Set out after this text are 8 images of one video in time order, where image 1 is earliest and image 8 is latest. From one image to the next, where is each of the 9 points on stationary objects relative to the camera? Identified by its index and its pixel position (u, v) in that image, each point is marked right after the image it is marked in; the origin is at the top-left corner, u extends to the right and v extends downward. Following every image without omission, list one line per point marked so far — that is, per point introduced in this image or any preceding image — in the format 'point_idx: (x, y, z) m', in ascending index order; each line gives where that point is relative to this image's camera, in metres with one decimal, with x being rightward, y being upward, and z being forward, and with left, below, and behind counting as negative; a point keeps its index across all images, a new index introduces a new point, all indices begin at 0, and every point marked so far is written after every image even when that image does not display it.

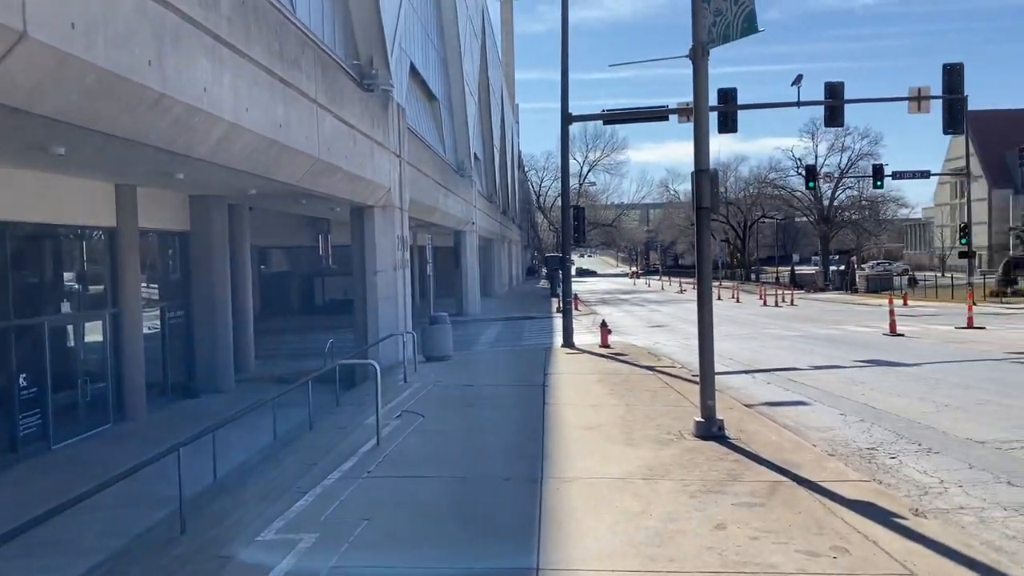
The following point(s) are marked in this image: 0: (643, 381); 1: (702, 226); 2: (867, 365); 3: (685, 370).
0: (+2.1, -1.5, +13.8) m
1: (+1.9, +0.6, +8.6) m
2: (+6.8, -1.4, +16.4) m
3: (+3.3, -1.6, +16.7) m
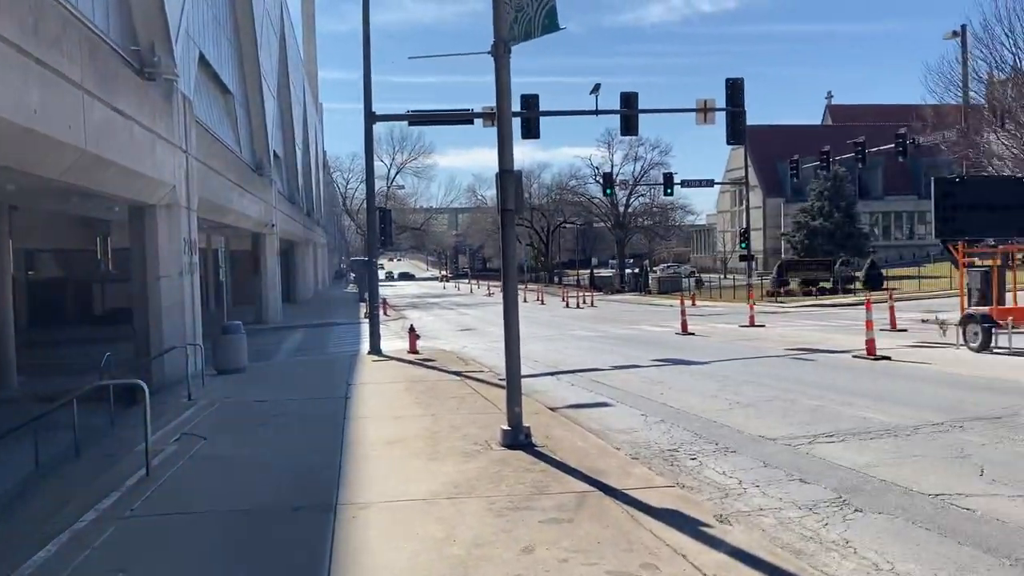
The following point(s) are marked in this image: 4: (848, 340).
0: (-1.0, -1.6, +13.4) m
1: (0.0, +0.6, +8.3) m
2: (+3.0, -1.5, +17.0) m
3: (-0.4, -1.7, +16.5) m
4: (+7.8, -1.2, +19.9) m
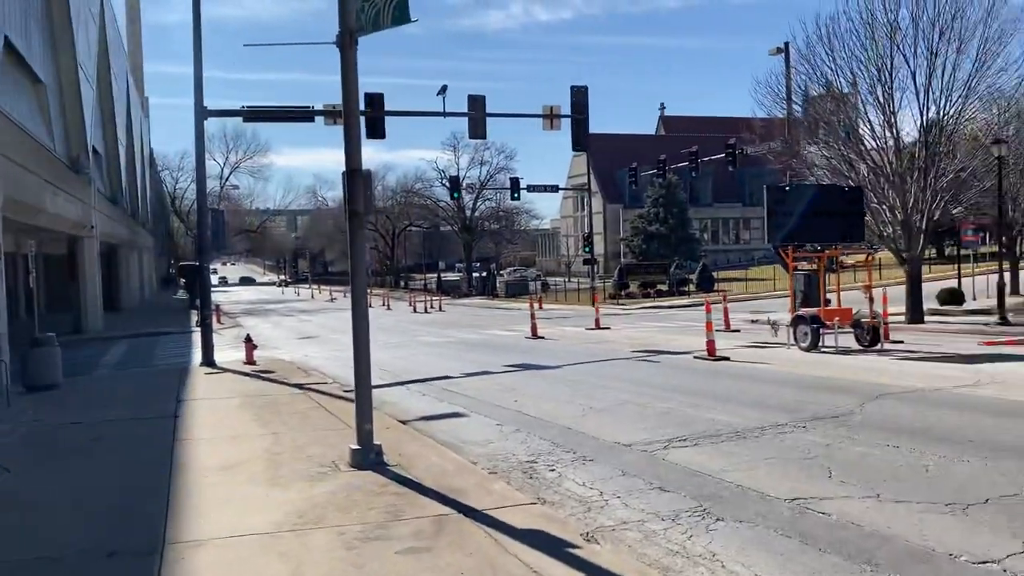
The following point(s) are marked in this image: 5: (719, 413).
0: (-3.2, -1.7, +12.6) m
1: (-1.4, +0.5, +7.7) m
2: (0.0, -1.6, +16.8) m
3: (-3.2, -1.8, +15.7) m
4: (+4.2, -1.3, +20.6) m
5: (+2.4, -1.4, +9.8) m
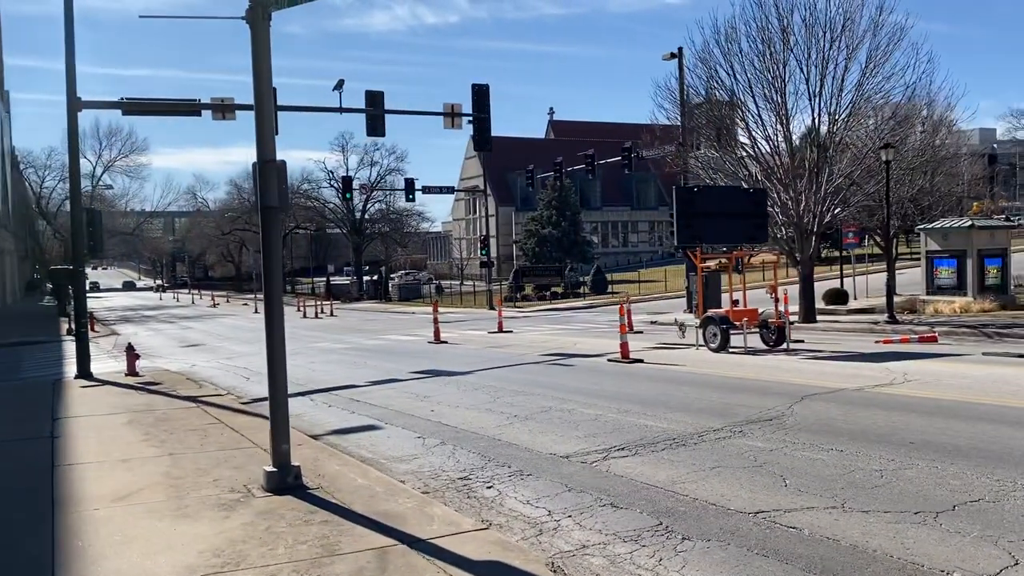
0: (-4.4, -1.7, +11.5) m
1: (-2.0, +0.5, +6.9) m
2: (-1.7, -1.6, +16.2) m
3: (-4.8, -1.9, +14.6) m
4: (+2.0, -1.4, +20.4) m
5: (+1.5, -1.5, +9.5) m
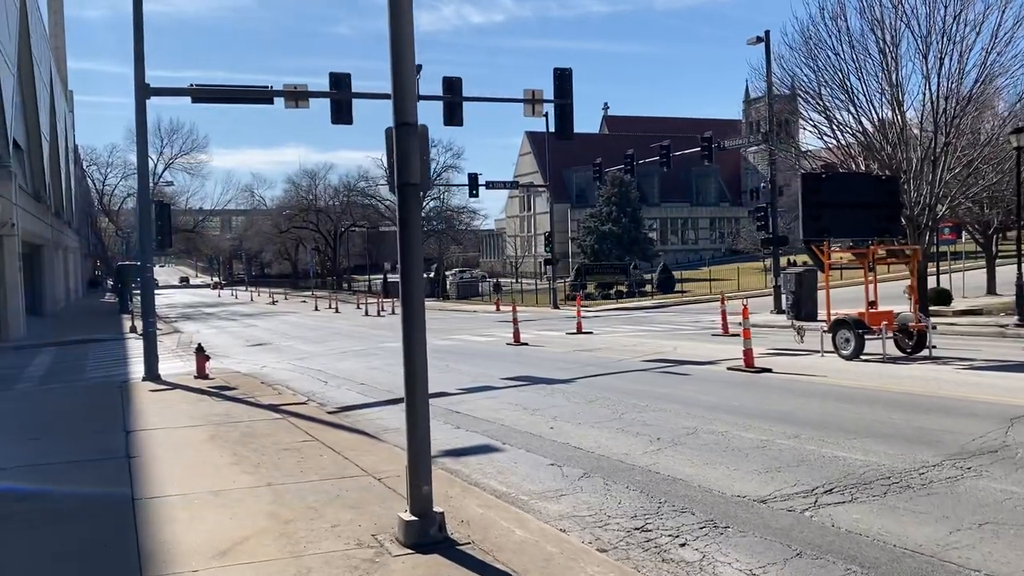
0: (-2.8, -1.7, +10.1) m
1: (-0.7, +0.5, +5.5) m
2: (+0.1, -1.6, +14.6) m
3: (-3.1, -1.8, +13.3) m
4: (+4.0, -1.3, +18.7) m
5: (+3.0, -1.5, +7.8) m
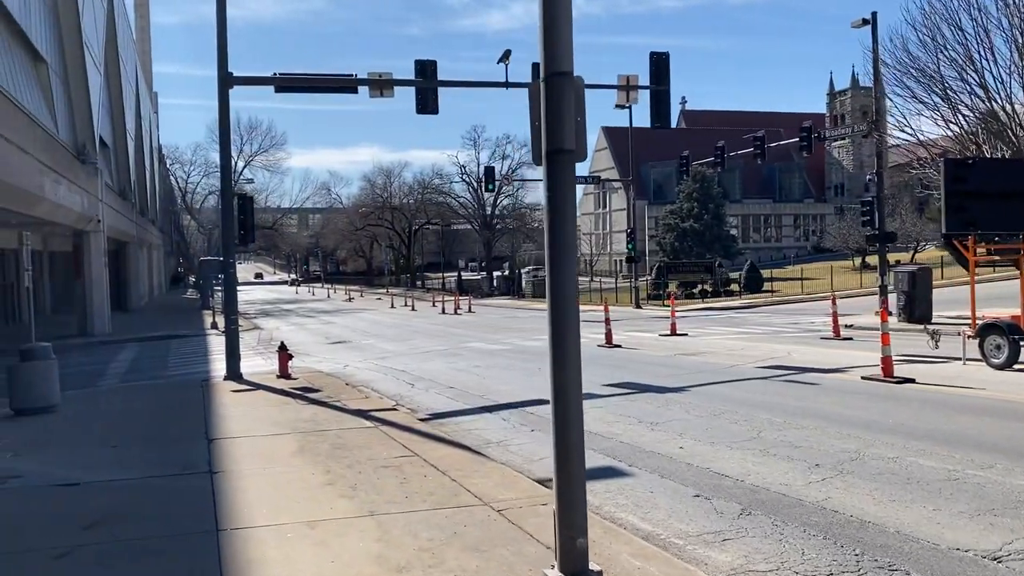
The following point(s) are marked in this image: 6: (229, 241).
0: (-1.6, -1.7, +9.1) m
1: (+0.2, +0.5, +4.3) m
2: (+1.8, -1.6, +13.4) m
3: (-1.5, -1.8, +12.3) m
4: (+6.0, -1.3, +17.1) m
5: (+4.0, -1.5, +6.3) m
6: (-5.9, +1.0, +18.0) m
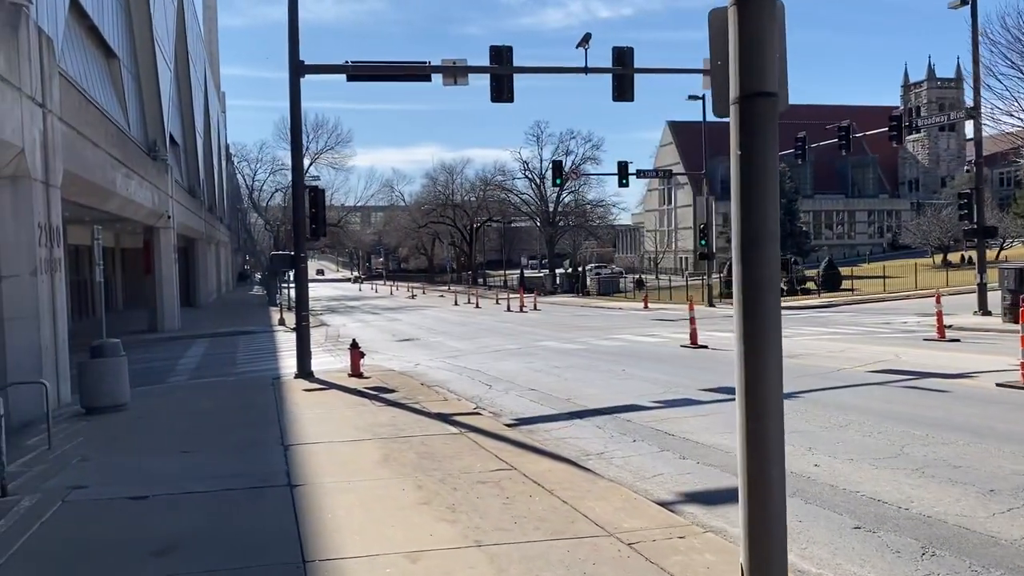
0: (-0.5, -1.6, +8.2) m
1: (+0.9, +0.5, +3.3) m
2: (+3.1, -1.5, +12.2) m
3: (-0.3, -1.7, +11.4) m
4: (+7.5, -1.3, +15.7) m
5: (+4.9, -1.4, +5.1) m
6: (-4.3, +1.1, +17.4) m
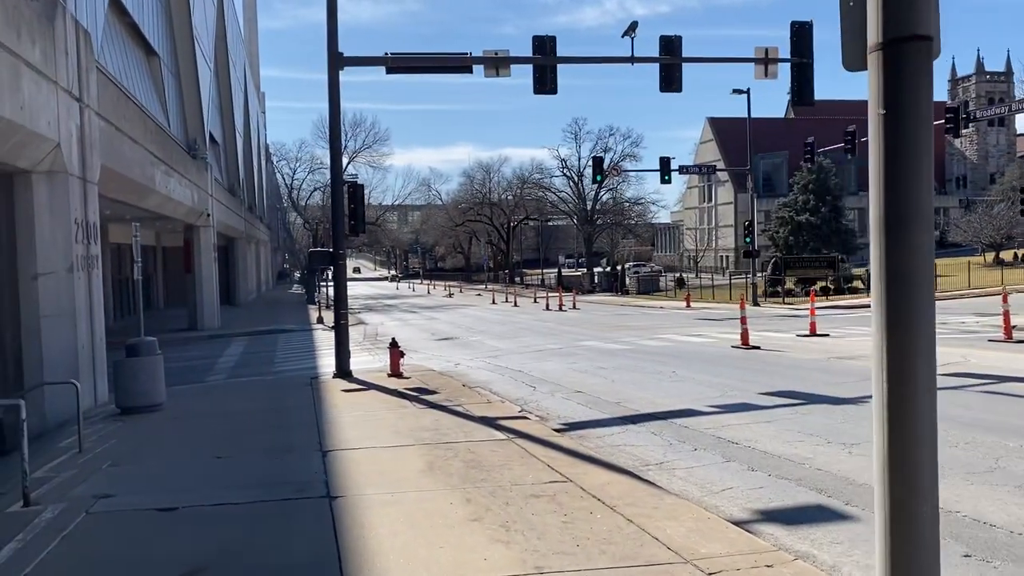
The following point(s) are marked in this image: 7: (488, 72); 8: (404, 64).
0: (-0.1, -1.6, +7.6) m
1: (+1.2, +0.6, +2.6) m
2: (+3.7, -1.5, +11.5) m
3: (+0.3, -1.7, +10.8) m
4: (+8.3, -1.2, +14.7) m
5: (+5.2, -1.4, +4.2) m
6: (-3.4, +1.1, +17.0) m
7: (-0.5, +4.7, +18.4) m
8: (-2.2, +4.7, +17.7) m
